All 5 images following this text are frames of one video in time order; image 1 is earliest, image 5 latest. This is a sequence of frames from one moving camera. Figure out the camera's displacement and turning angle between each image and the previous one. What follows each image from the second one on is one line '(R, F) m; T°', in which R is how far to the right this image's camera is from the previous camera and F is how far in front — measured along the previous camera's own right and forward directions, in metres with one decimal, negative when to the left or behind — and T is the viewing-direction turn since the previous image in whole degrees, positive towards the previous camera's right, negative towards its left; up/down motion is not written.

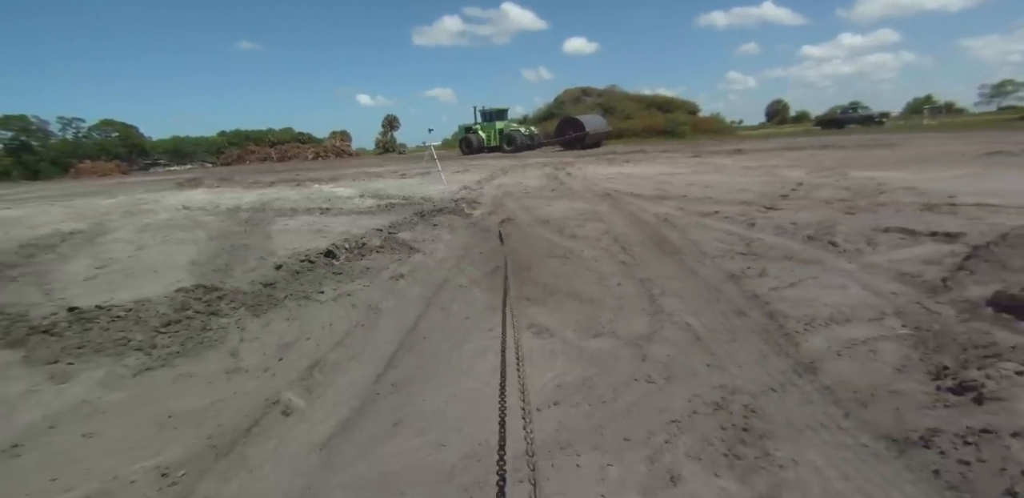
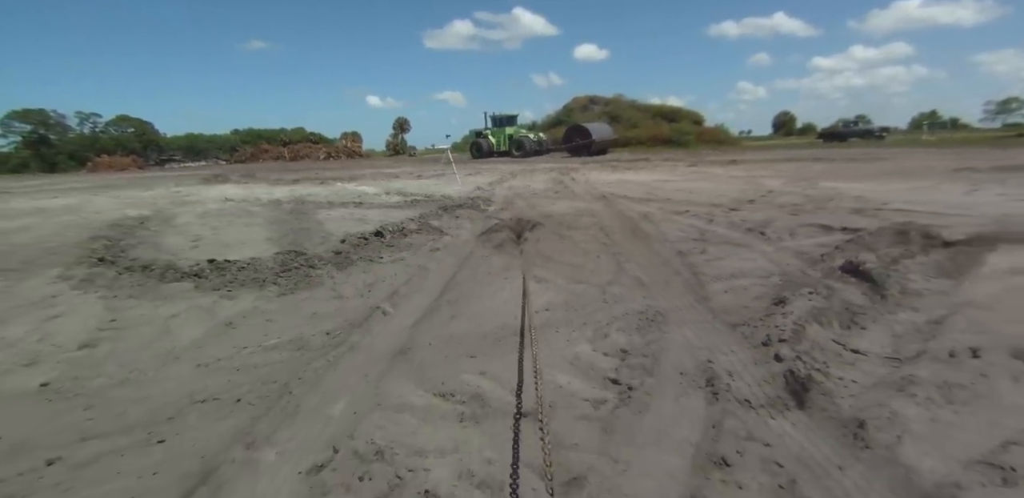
(0.0, -2.0) m; -1°
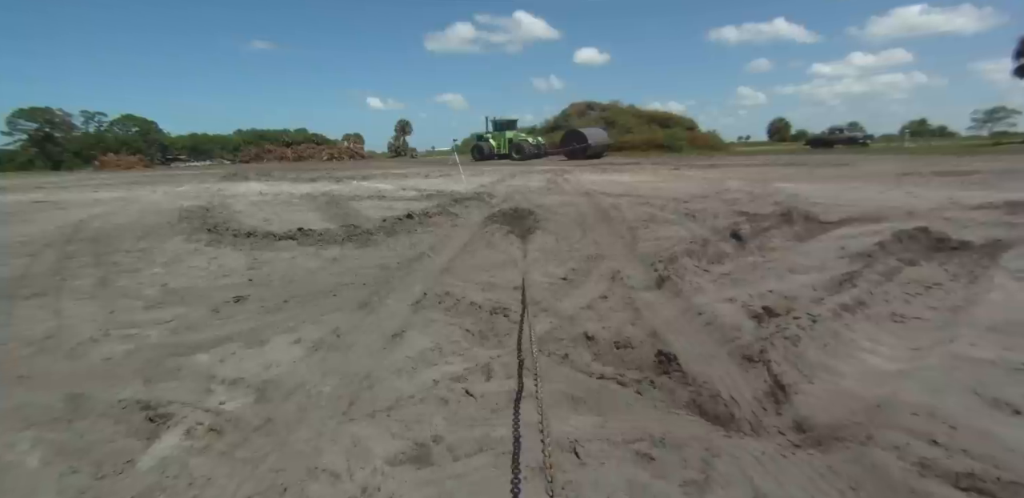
(0.0, -2.9) m; 0°
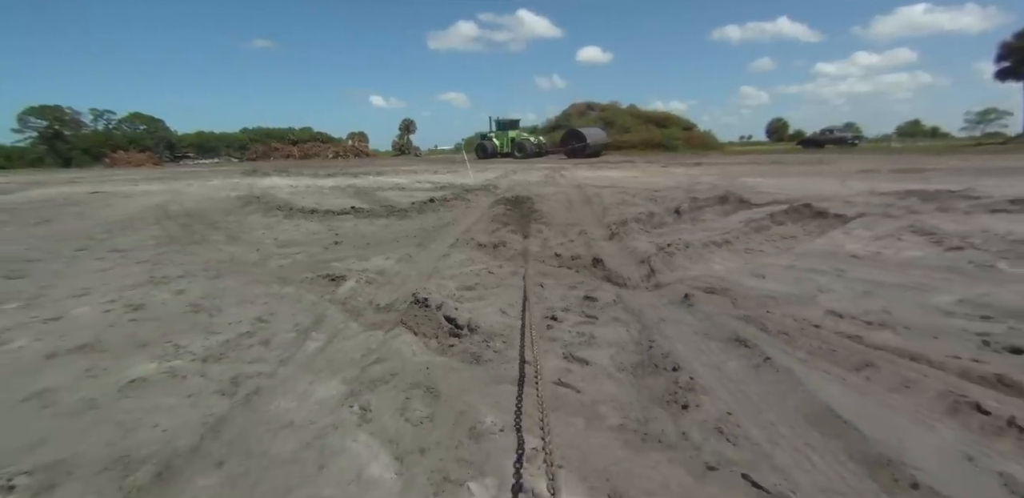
(0.0, -3.1) m; 0°
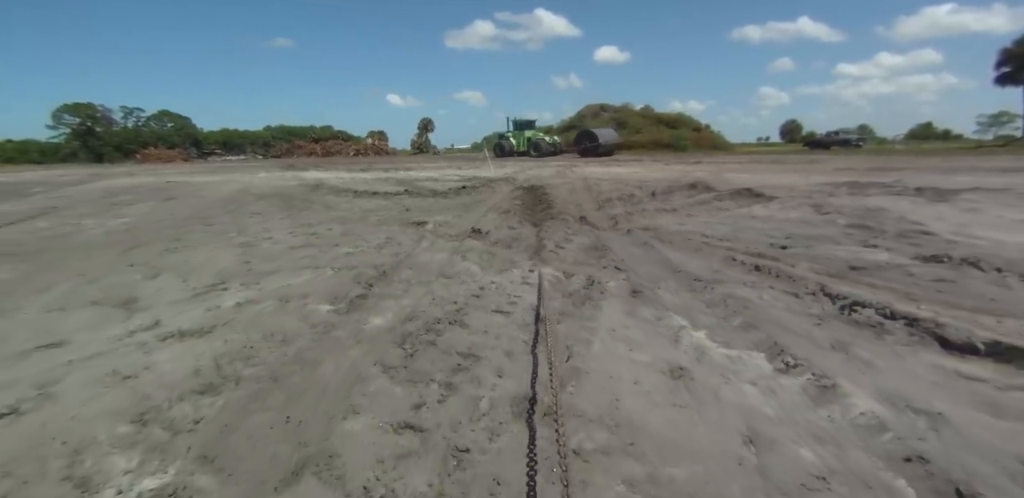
(0.0, -3.9) m; -2°
